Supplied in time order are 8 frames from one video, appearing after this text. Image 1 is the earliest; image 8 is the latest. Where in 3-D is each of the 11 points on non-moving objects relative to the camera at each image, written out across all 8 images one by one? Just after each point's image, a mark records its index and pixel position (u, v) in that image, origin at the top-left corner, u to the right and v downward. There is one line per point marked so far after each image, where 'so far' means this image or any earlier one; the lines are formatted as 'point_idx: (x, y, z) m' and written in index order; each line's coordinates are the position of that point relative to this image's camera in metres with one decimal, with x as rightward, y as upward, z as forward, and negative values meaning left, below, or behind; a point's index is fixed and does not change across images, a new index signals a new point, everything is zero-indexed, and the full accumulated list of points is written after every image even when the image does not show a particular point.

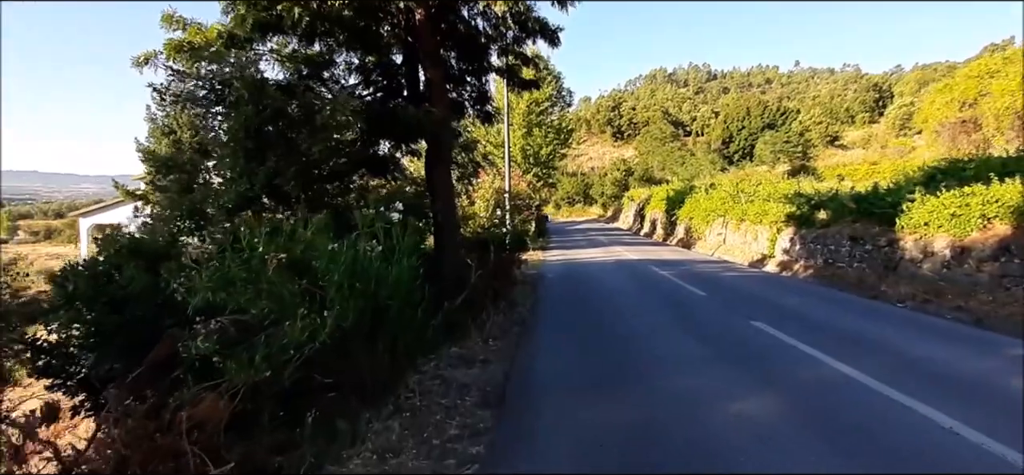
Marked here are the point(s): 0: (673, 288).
0: (+4.5, -1.3, +16.2) m
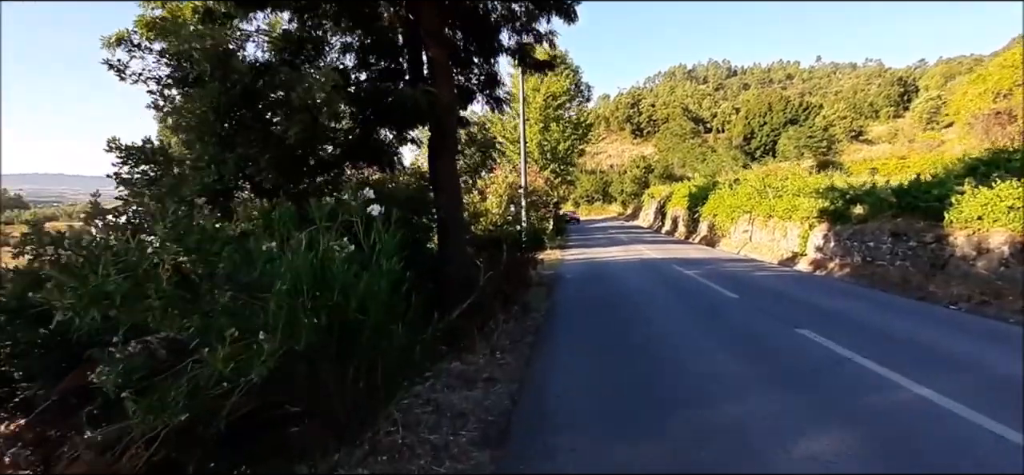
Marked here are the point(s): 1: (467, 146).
0: (+4.9, -1.2, +15.0) m
1: (-1.0, +2.0, +11.8) m
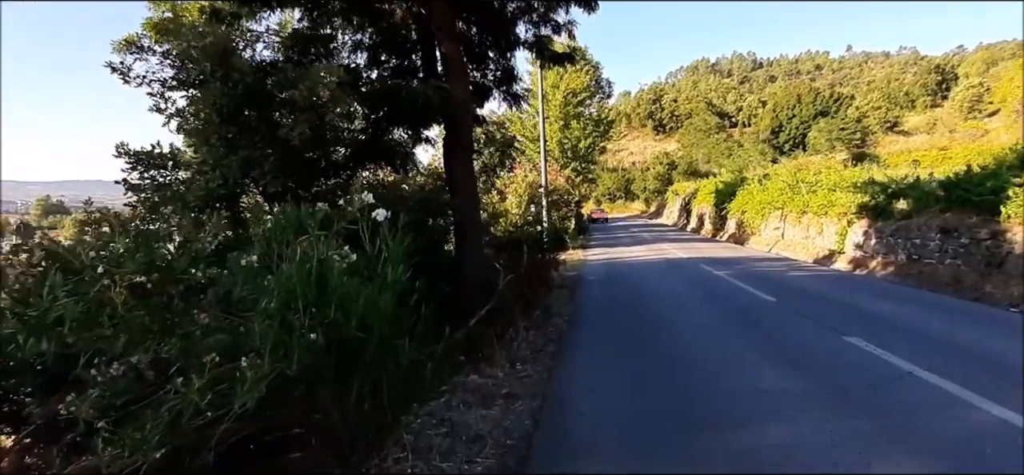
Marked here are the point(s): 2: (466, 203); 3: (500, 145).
0: (+5.5, -1.2, +14.4) m
1: (-0.6, +1.9, +11.4) m
2: (-0.7, +0.5, +9.0) m
3: (-0.2, +2.0, +11.2) m
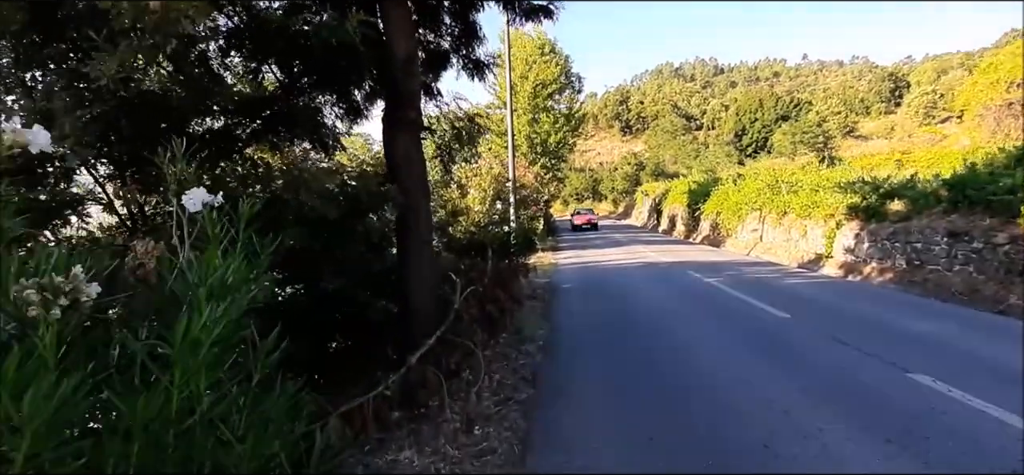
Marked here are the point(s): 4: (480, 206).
0: (+4.6, -1.2, +12.6) m
1: (-1.2, +1.9, +9.3) m
2: (-1.3, +0.5, +6.9) m
3: (-0.8, +1.9, +9.2) m
4: (-0.7, +0.7, +12.2) m
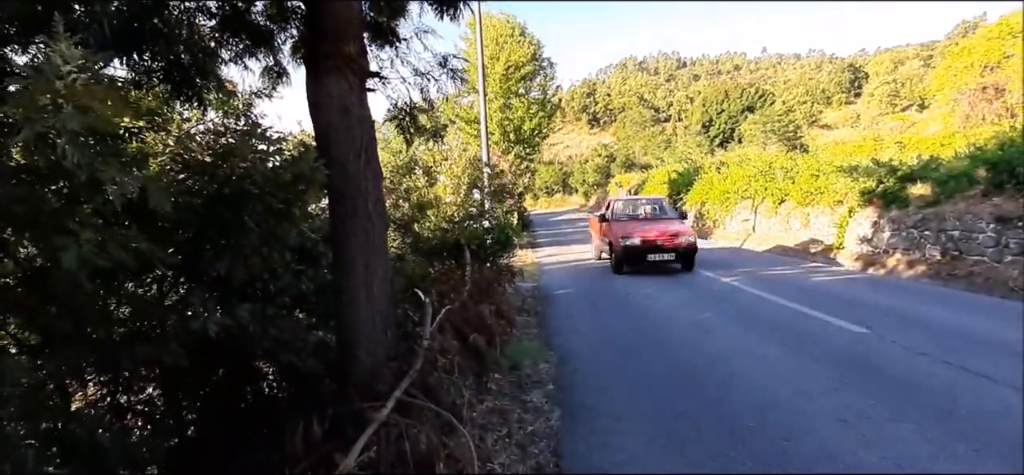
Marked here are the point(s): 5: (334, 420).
0: (+4.2, -1.1, +10.6) m
1: (-1.4, +1.9, +6.9) m
2: (-1.3, +0.5, +4.5) m
3: (-1.0, +1.9, +6.8) m
4: (-1.1, +0.7, +9.9) m
5: (-1.4, -1.4, +4.2) m
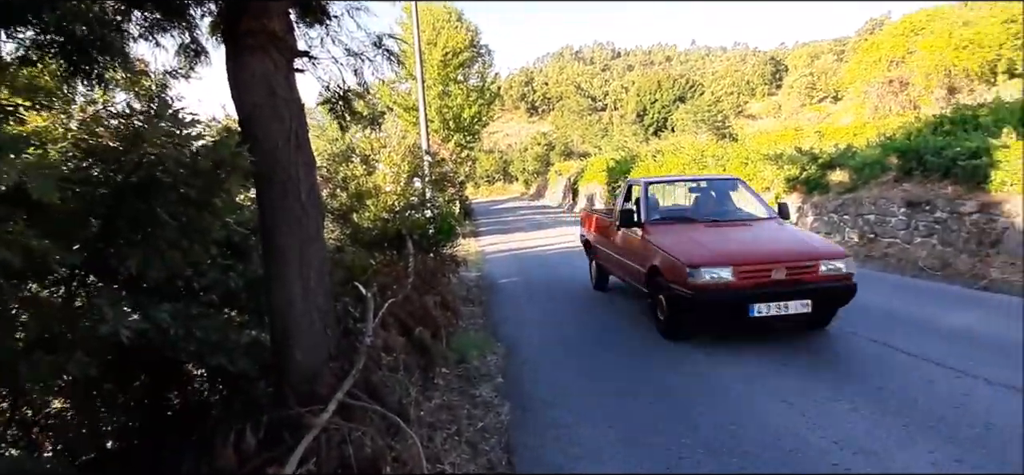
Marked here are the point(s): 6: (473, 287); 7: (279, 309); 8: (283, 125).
0: (+3.1, -0.8, +10.9) m
1: (-2.1, +2.0, +6.5) m
2: (-1.7, +0.5, +4.2) m
3: (-1.7, +2.1, +6.4) m
4: (-2.1, +0.9, +9.5) m
5: (-1.7, -1.4, +3.9) m
6: (-0.8, -0.9, +10.4) m
7: (-1.8, -0.5, +4.2) m
8: (-1.7, +0.8, +4.2) m
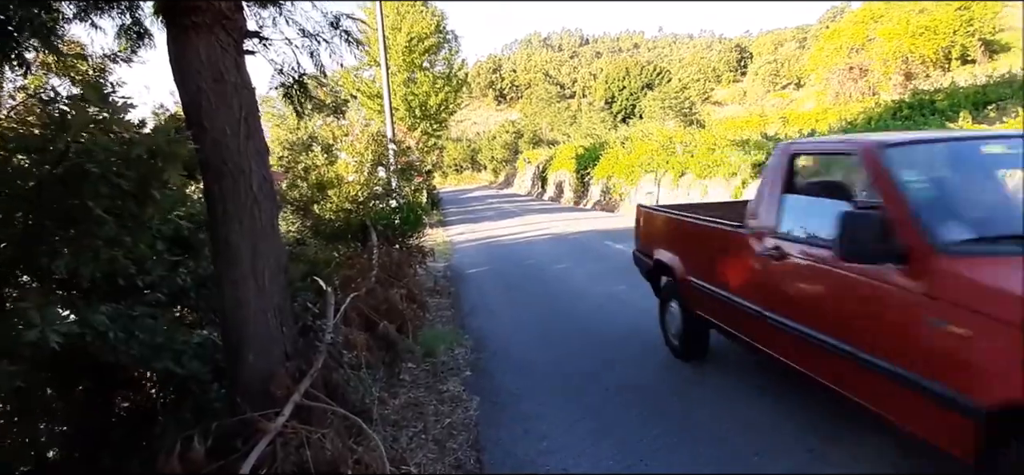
0: (+2.6, -0.6, +10.9) m
1: (-2.5, +2.1, +6.2) m
2: (-2.0, +0.6, +3.9) m
3: (-2.1, +2.1, +6.1) m
4: (-2.6, +1.0, +9.2) m
5: (-1.9, -1.3, +3.7) m
6: (-1.3, -0.7, +10.2) m
7: (-2.0, -0.5, +4.0) m
8: (-2.0, +0.9, +4.0) m
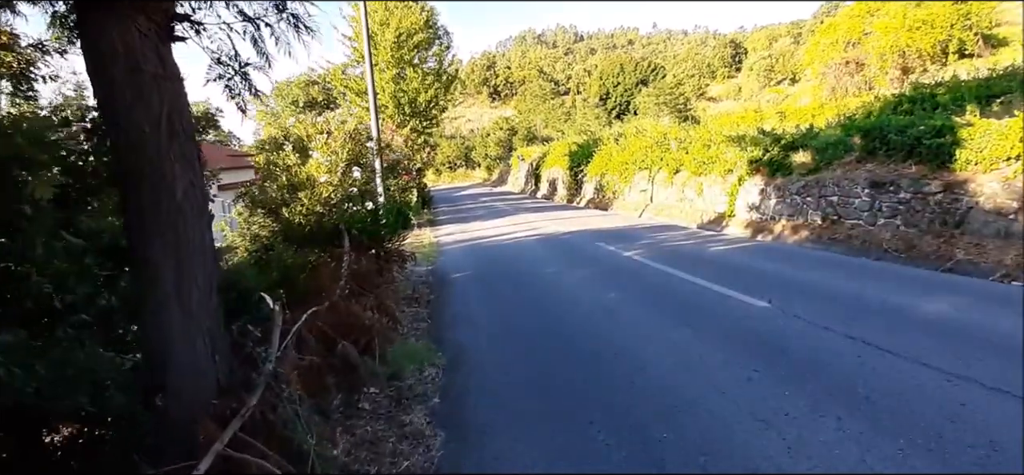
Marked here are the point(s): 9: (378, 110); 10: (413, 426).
0: (+2.3, -0.6, +10.3) m
1: (-2.8, +2.0, +5.7) m
2: (-2.2, +0.5, +3.4) m
3: (-2.4, +2.1, +5.6) m
4: (-2.9, +1.0, +8.6) m
5: (-2.1, -1.4, +3.1) m
6: (-1.6, -0.8, +9.6) m
7: (-2.2, -0.6, +3.4) m
8: (-2.2, +0.8, +3.4) m
9: (-3.9, +3.8, +15.9) m
10: (-0.7, -1.4, +4.1) m
